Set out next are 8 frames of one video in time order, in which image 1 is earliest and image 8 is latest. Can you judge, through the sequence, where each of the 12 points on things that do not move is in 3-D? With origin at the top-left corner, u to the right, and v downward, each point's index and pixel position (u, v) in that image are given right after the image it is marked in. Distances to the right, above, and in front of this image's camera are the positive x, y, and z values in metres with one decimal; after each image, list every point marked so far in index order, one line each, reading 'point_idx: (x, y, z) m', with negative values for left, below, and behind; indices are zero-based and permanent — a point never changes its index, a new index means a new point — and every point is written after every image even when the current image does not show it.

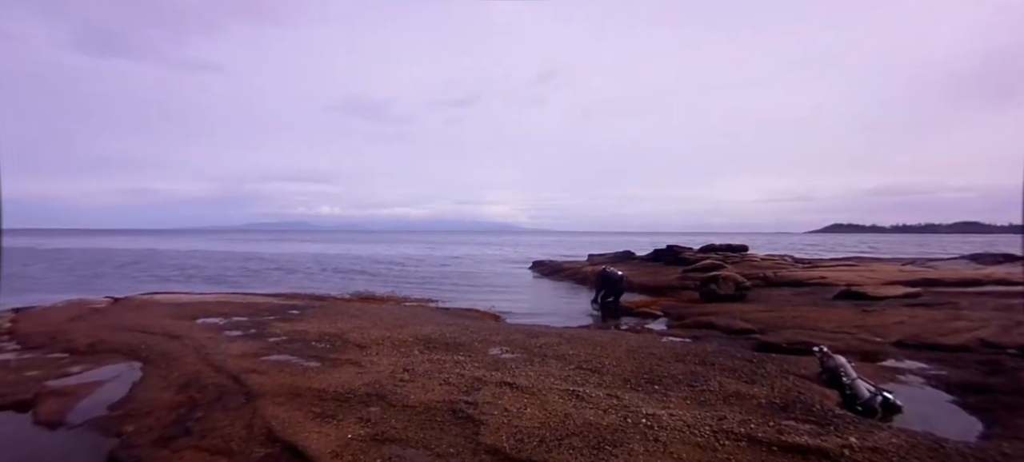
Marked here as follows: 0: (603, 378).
0: (+2.2, -3.6, +9.3) m
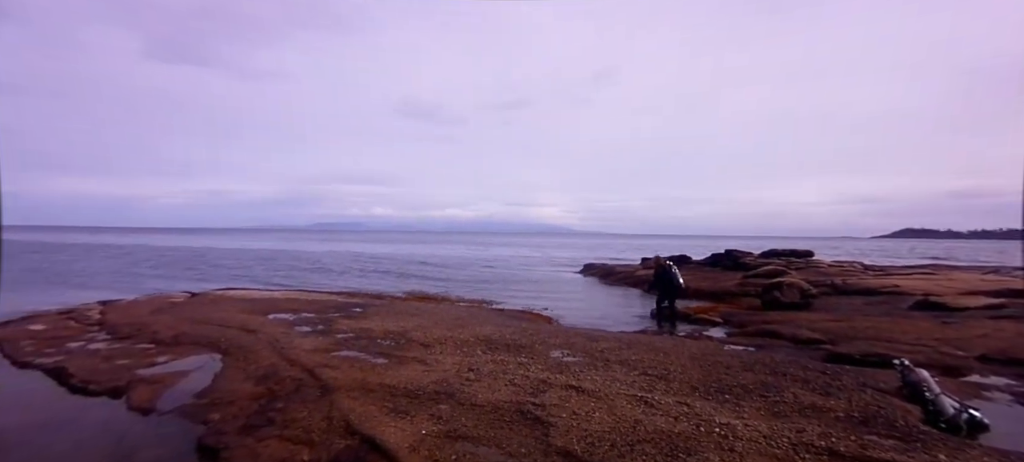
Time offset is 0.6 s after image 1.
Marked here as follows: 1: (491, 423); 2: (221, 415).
0: (+3.8, -3.6, +9.1) m
1: (-0.5, -4.1, +8.1) m
2: (-6.4, -4.1, +8.6) m
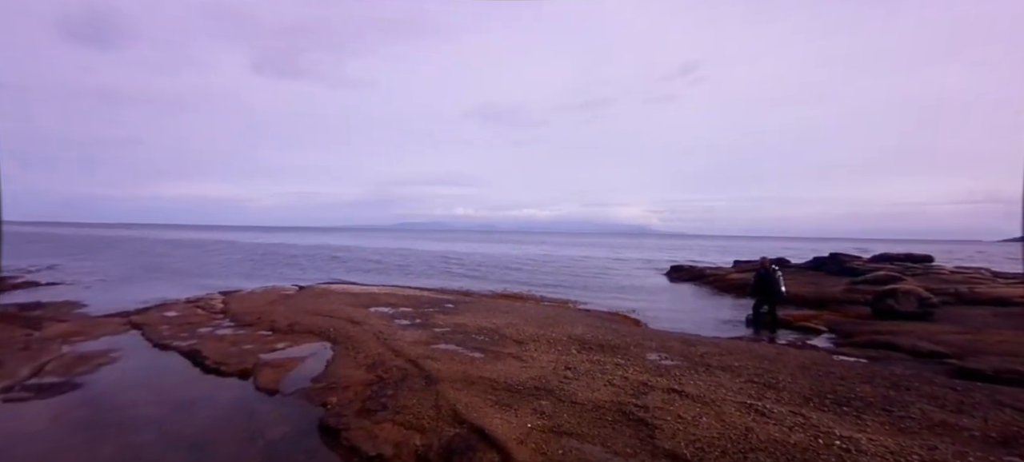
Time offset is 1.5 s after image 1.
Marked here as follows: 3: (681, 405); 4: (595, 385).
0: (+6.0, -3.7, +8.7) m
1: (+1.7, -4.0, +8.2) m
2: (-4.1, -4.0, +9.3) m
3: (+3.7, -3.8, +8.5) m
4: (+2.1, -3.7, +9.2) m
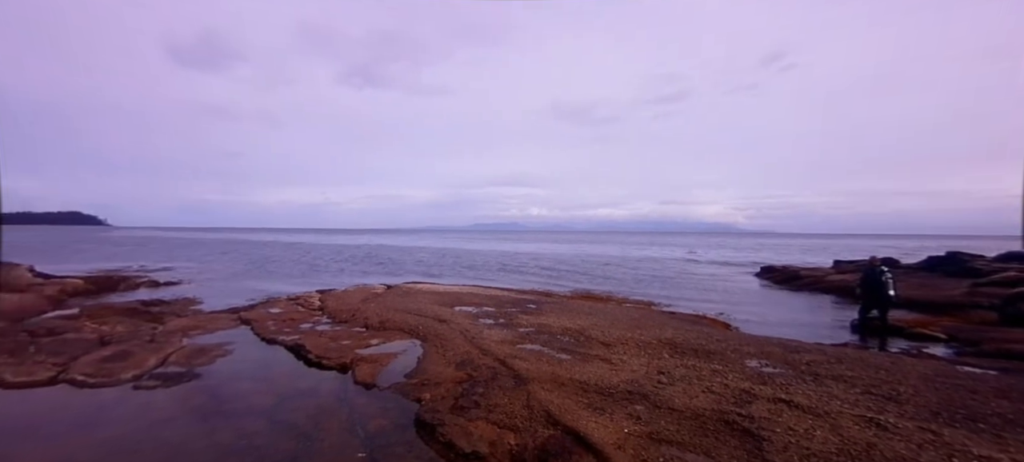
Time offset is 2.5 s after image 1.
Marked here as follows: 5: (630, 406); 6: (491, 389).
0: (+8.1, -3.7, +8.0) m
1: (+3.7, -4.1, +7.9) m
2: (-2.0, -4.0, +9.5) m
3: (+5.8, -3.8, +8.0) m
4: (+4.2, -3.7, +8.8) m
5: (+2.6, -3.9, +8.6) m
6: (-0.5, -3.9, +9.5) m
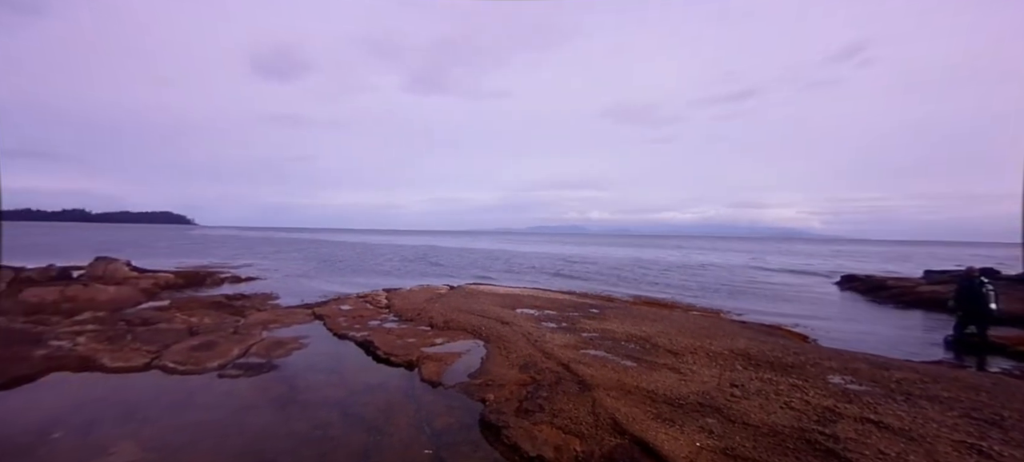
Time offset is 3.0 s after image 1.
0: (+9.5, -3.9, +7.3) m
1: (+5.1, -4.2, +7.5) m
2: (-0.4, -4.1, +9.6) m
3: (+7.2, -4.1, +7.5) m
4: (+5.6, -3.9, +8.5) m
5: (+4.1, -4.1, +8.3) m
6: (+1.1, -4.0, +9.5) m
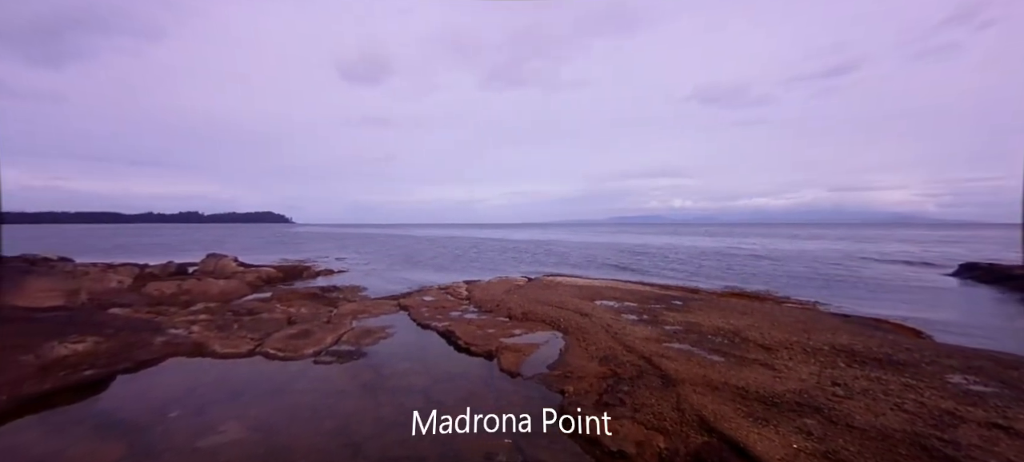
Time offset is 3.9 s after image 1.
0: (+11.2, -3.5, +6.3) m
1: (+6.9, -3.9, +7.0) m
2: (+1.6, -3.9, +9.6) m
3: (+8.9, -3.7, +6.7) m
4: (+7.5, -3.5, +7.8) m
5: (+5.9, -3.8, +7.9) m
6: (+3.0, -3.8, +9.4) m
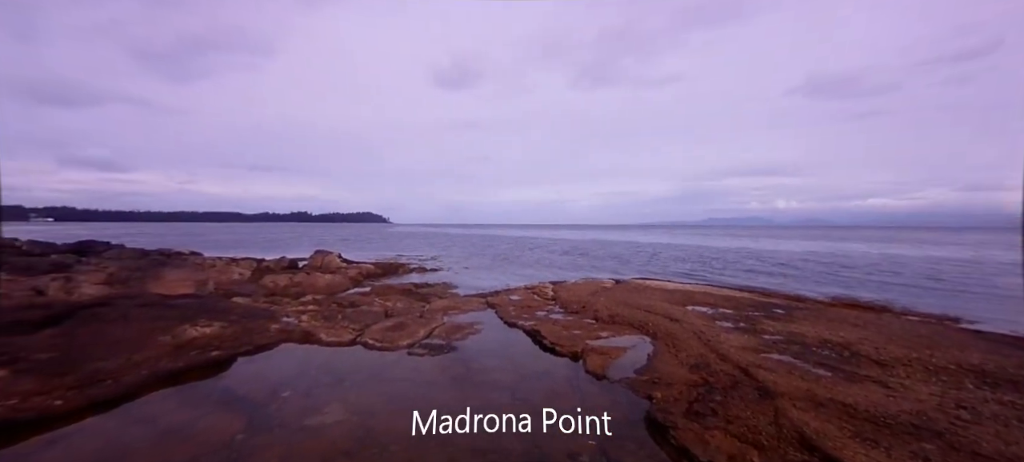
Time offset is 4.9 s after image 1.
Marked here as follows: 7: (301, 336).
0: (+12.9, -3.7, +4.9) m
1: (+8.7, -4.1, +6.1) m
2: (+3.7, -3.9, +9.4) m
3: (+10.7, -3.9, +5.7) m
4: (+9.4, -3.7, +6.9) m
5: (+7.9, -3.9, +7.2) m
6: (+5.2, -3.9, +9.0) m
7: (-7.9, -3.9, +14.2) m
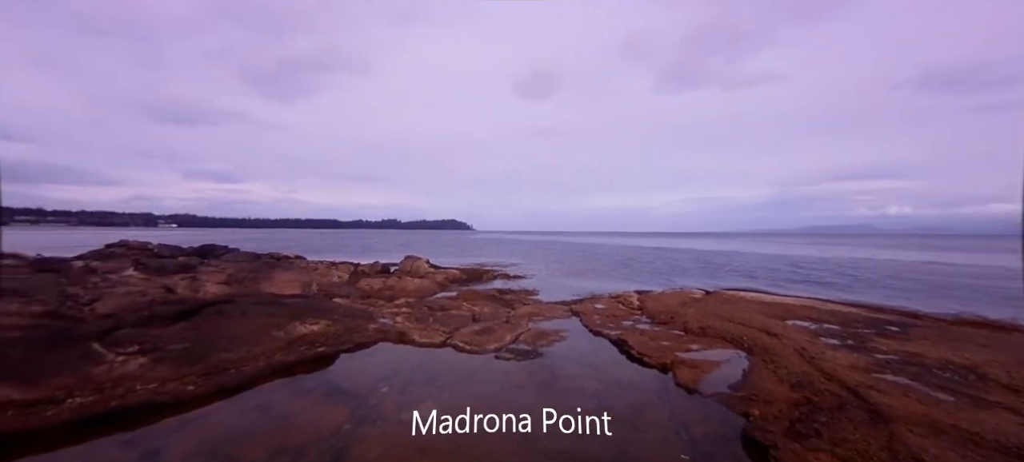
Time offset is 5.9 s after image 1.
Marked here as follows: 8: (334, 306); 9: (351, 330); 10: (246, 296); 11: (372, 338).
0: (+14.4, -4.0, +3.5) m
1: (+10.5, -4.4, +5.2) m
2: (+5.9, -4.2, +9.1) m
3: (+12.4, -4.2, +4.5) m
4: (+11.2, -4.0, +5.9) m
5: (+9.8, -4.2, +6.4) m
6: (+7.3, -4.1, +8.5) m
7: (-5.0, -4.1, +15.3) m
8: (-8.4, -3.4, +17.4) m
9: (-6.9, -3.9, +15.7) m
10: (-10.8, -2.7, +15.6) m
11: (-5.8, -4.1, +15.1) m
